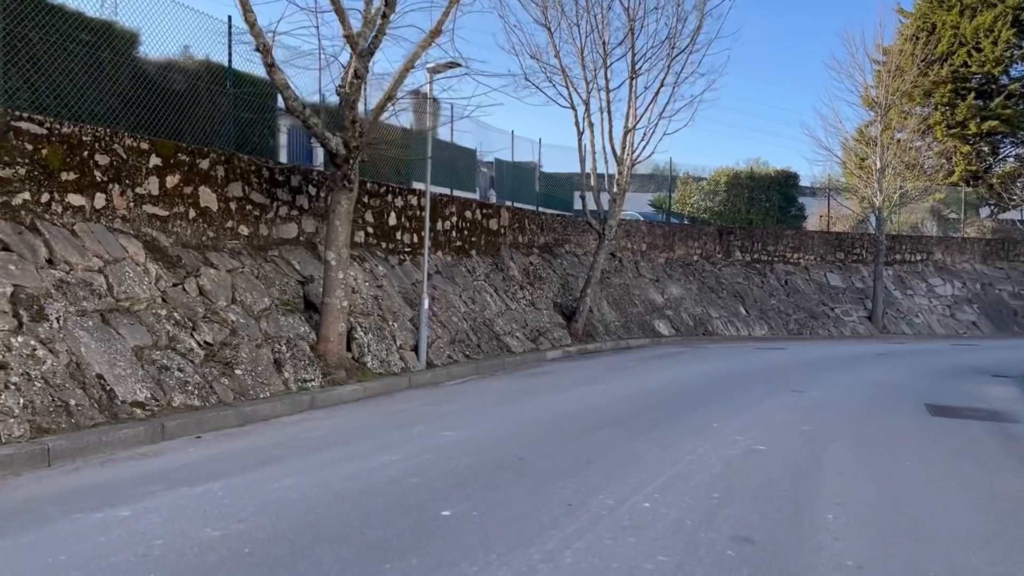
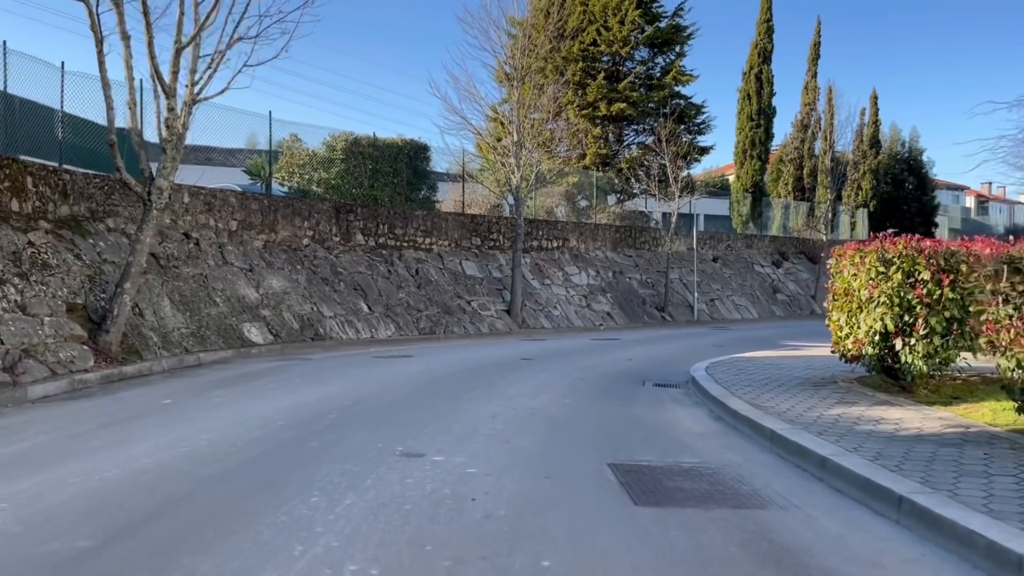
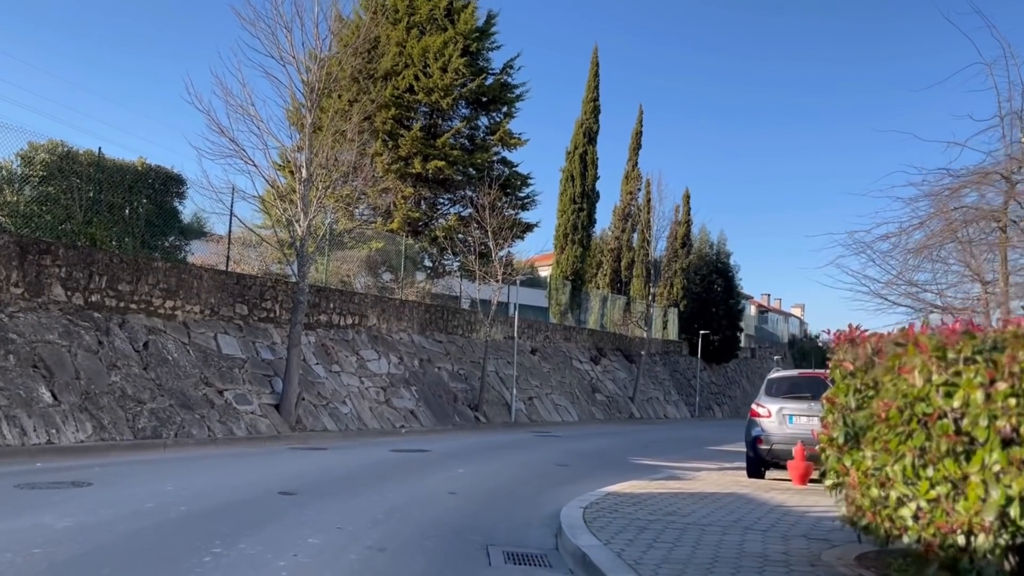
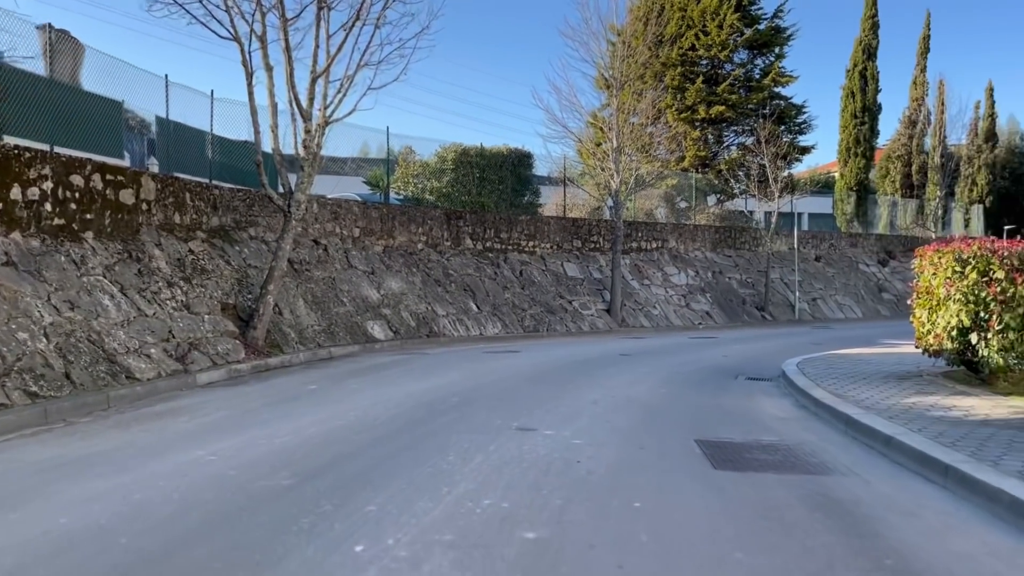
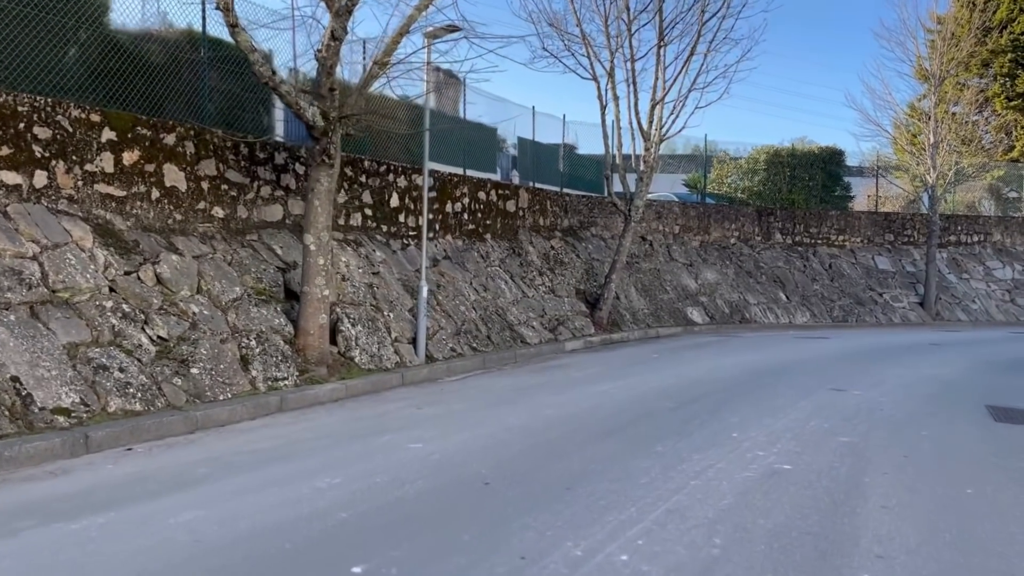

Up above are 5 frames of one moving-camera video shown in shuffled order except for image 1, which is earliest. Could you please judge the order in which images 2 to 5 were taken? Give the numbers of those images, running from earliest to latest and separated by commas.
5, 4, 2, 3
